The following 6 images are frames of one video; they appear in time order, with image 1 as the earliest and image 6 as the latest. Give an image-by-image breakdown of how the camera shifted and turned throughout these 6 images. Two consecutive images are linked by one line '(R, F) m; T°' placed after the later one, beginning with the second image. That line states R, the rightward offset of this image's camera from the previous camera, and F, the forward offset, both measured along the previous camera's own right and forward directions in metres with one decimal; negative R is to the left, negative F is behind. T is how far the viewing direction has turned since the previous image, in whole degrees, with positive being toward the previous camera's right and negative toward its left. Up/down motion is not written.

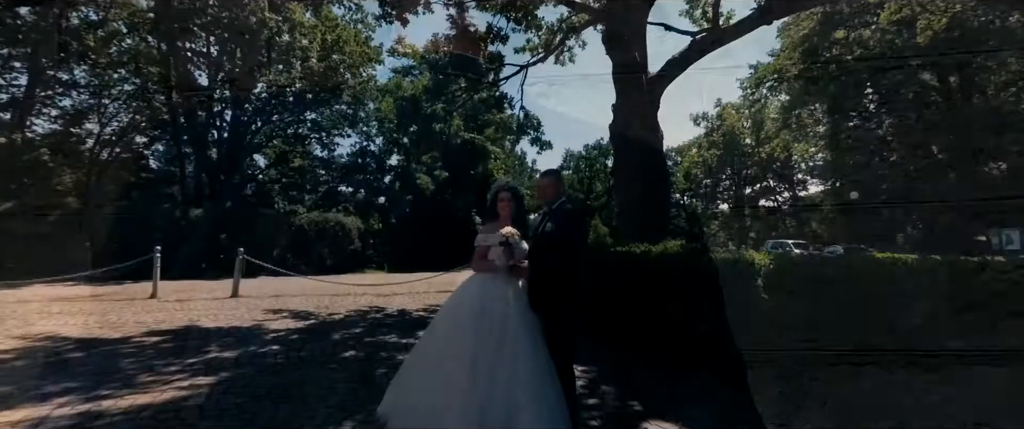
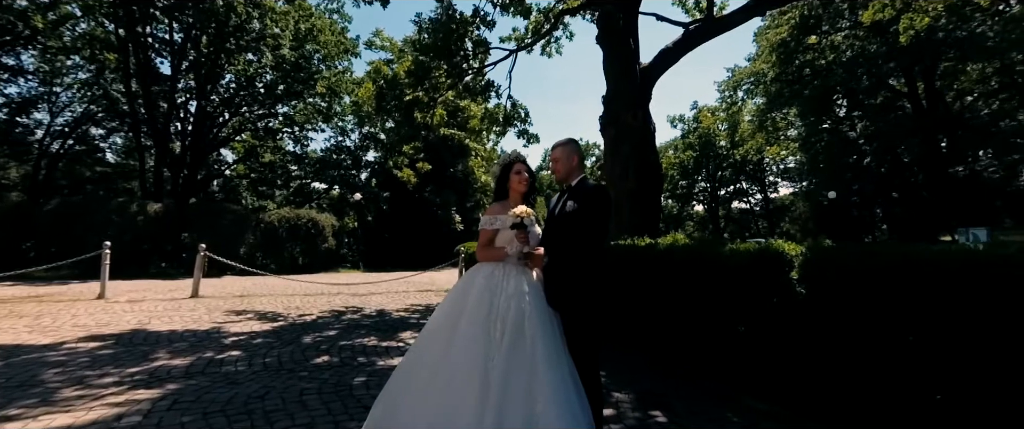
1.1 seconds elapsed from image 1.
(-0.3, +0.8) m; +3°
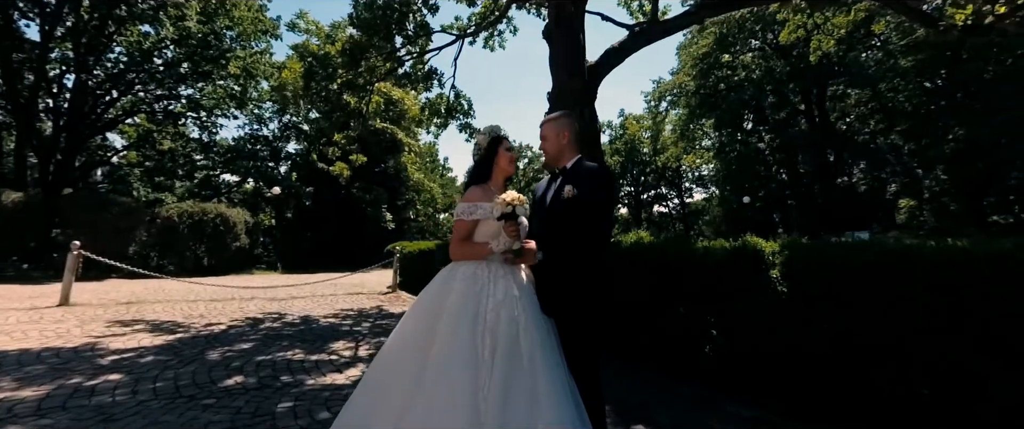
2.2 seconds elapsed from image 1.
(-0.4, +0.7) m; +9°
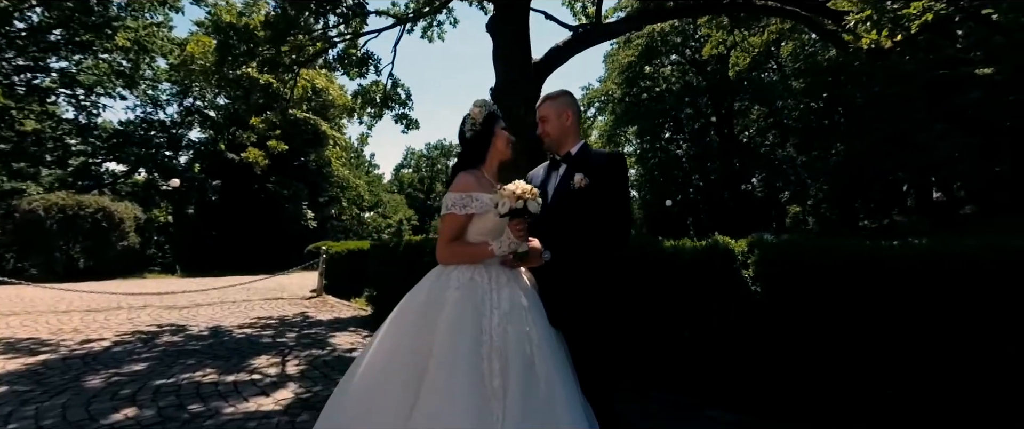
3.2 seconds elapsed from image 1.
(-0.4, +0.5) m; +10°
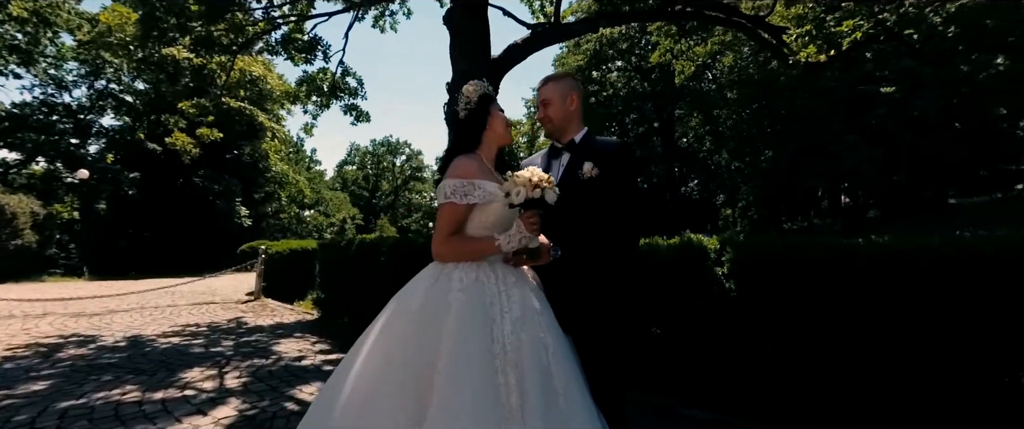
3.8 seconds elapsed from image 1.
(-0.3, +0.3) m; +7°
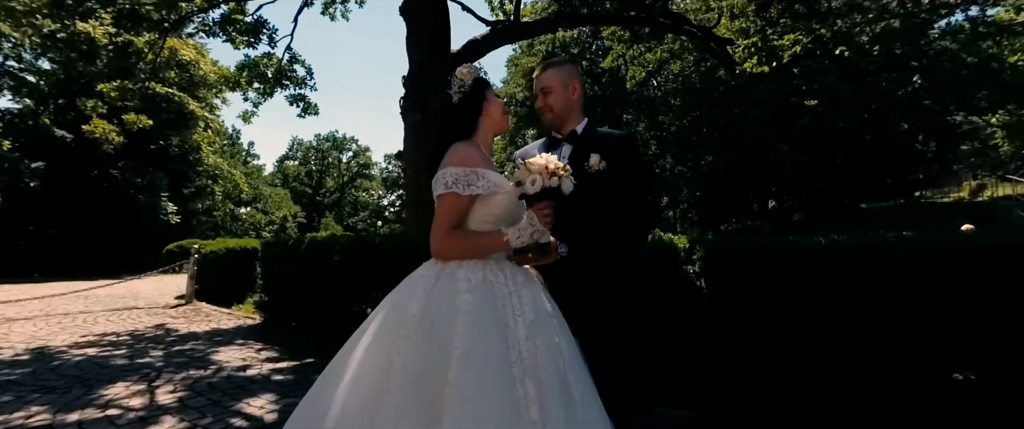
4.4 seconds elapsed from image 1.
(-0.2, +0.2) m; +7°
